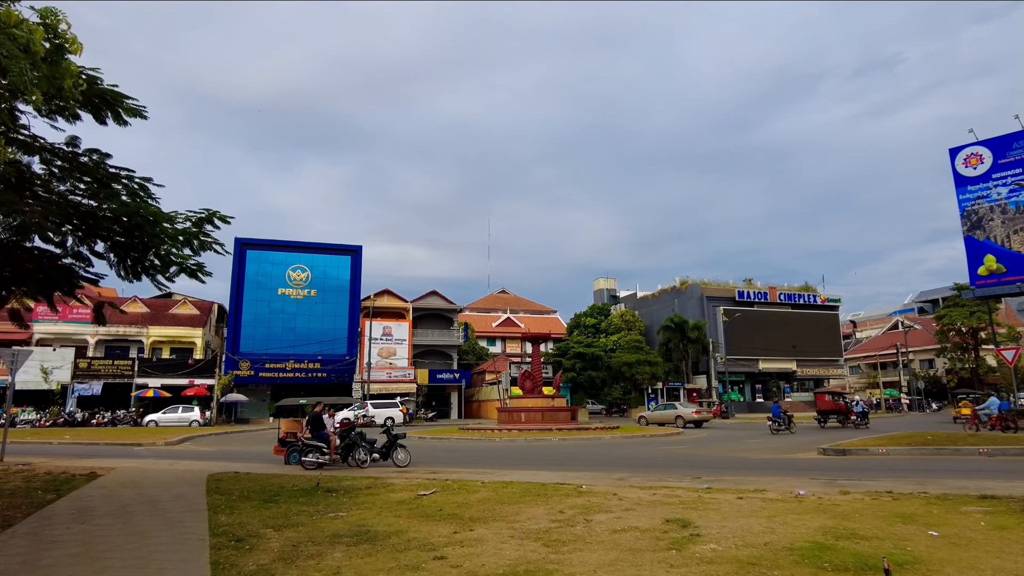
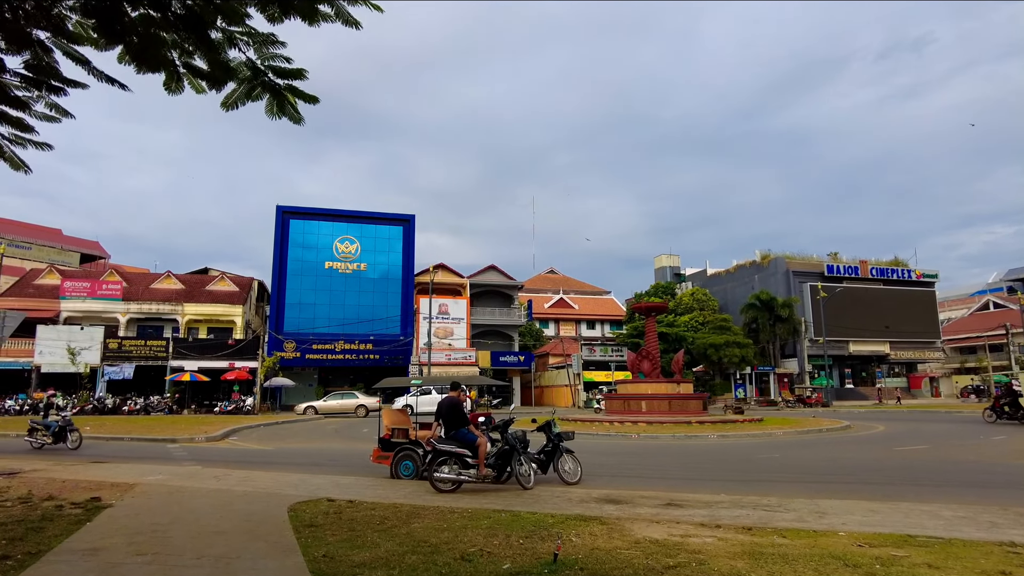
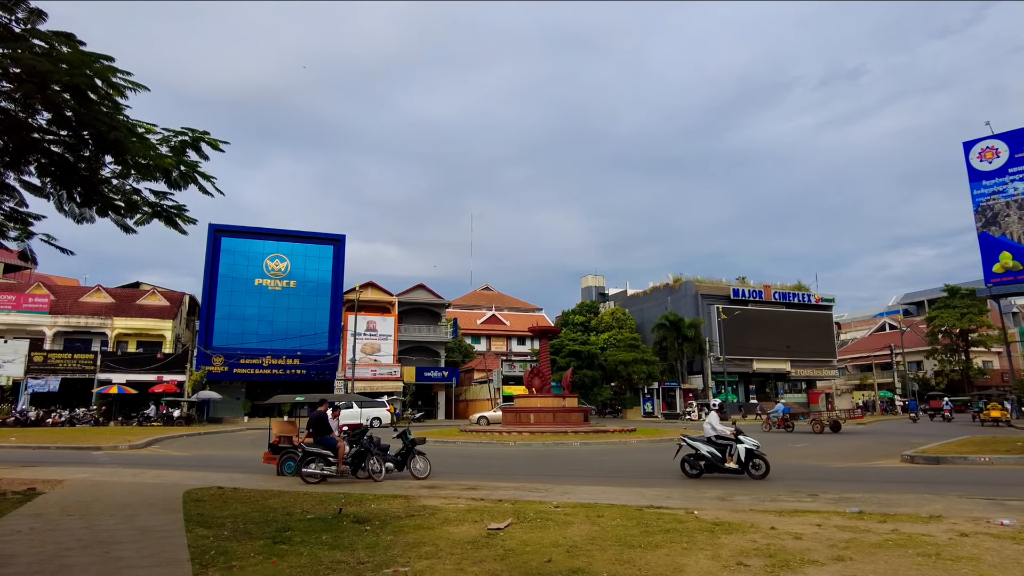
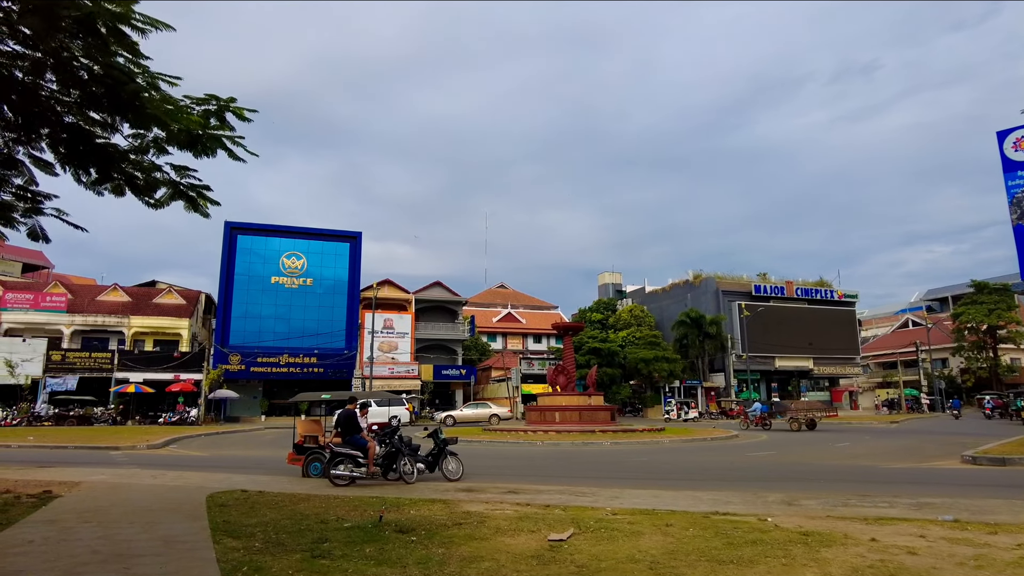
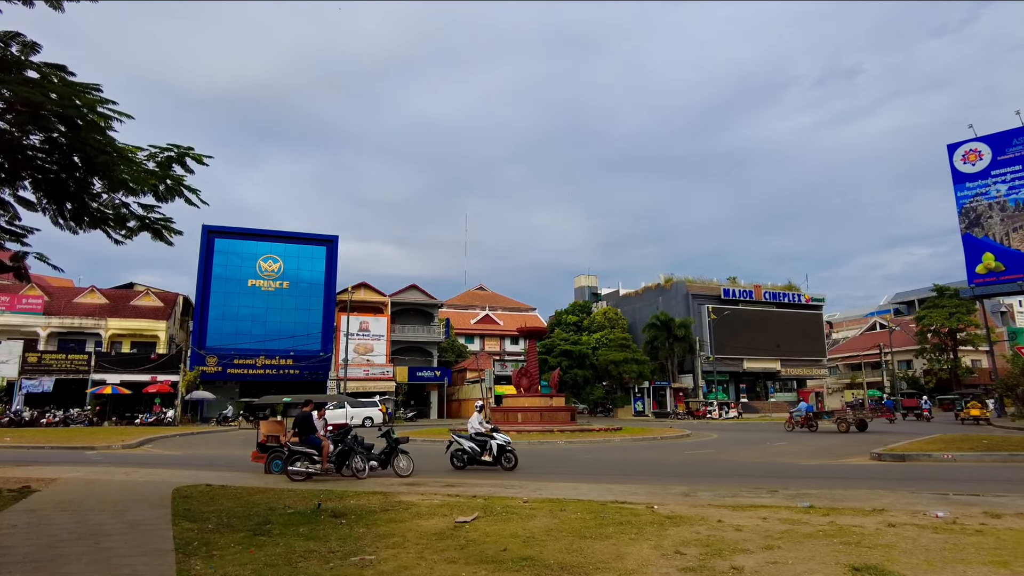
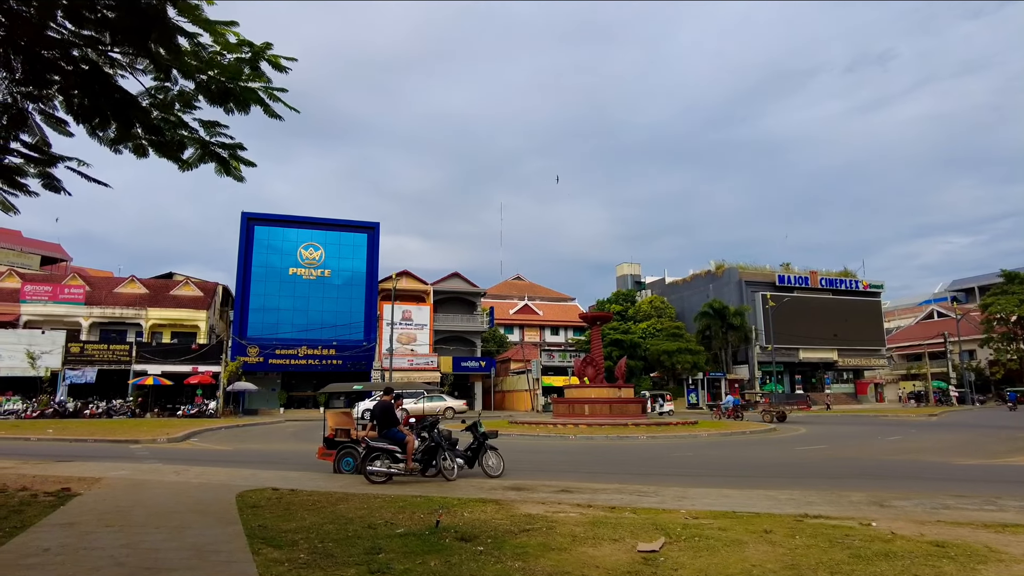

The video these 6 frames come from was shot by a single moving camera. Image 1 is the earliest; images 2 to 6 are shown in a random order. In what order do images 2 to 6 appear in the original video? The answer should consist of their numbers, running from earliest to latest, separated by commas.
5, 3, 4, 6, 2
